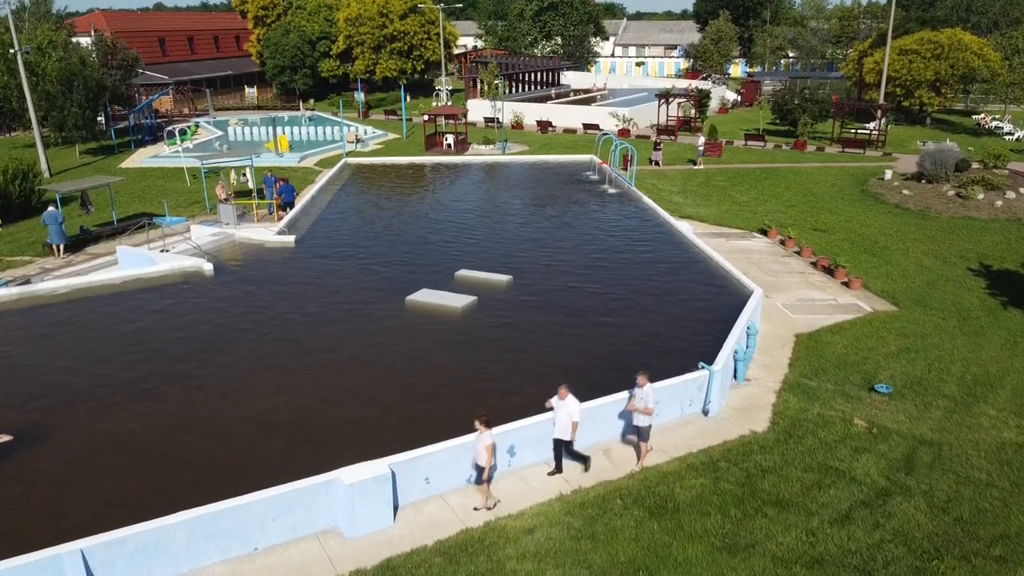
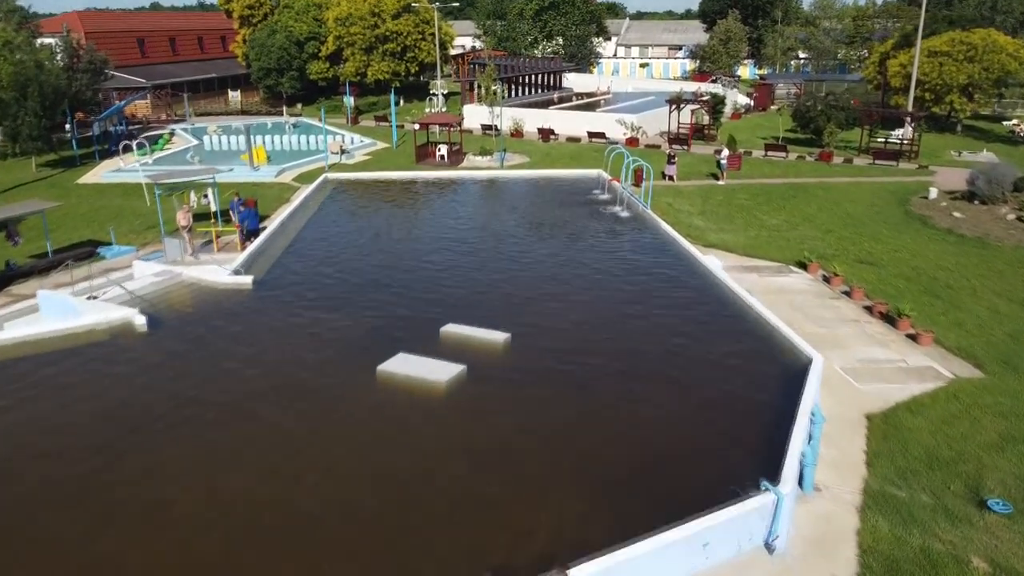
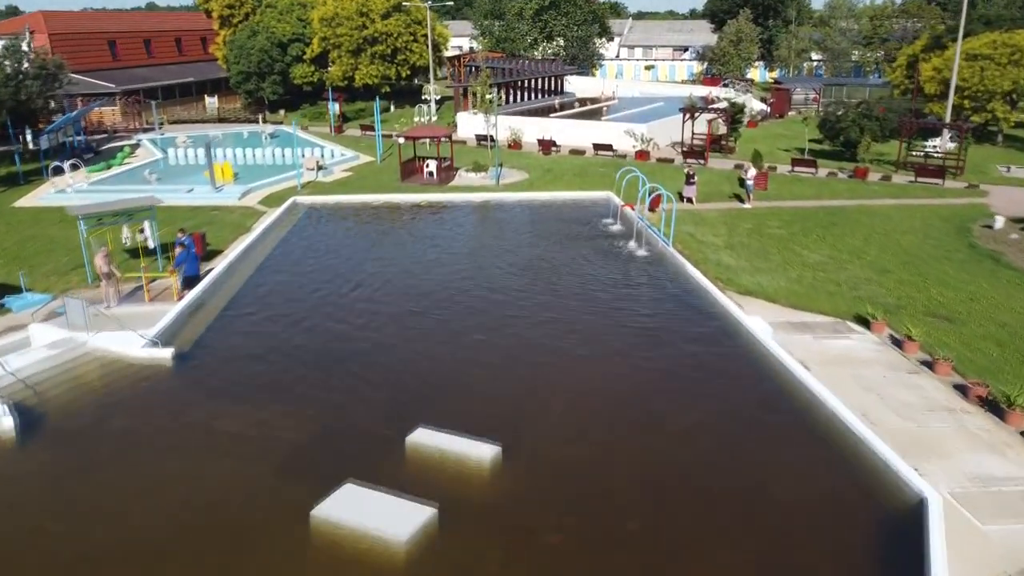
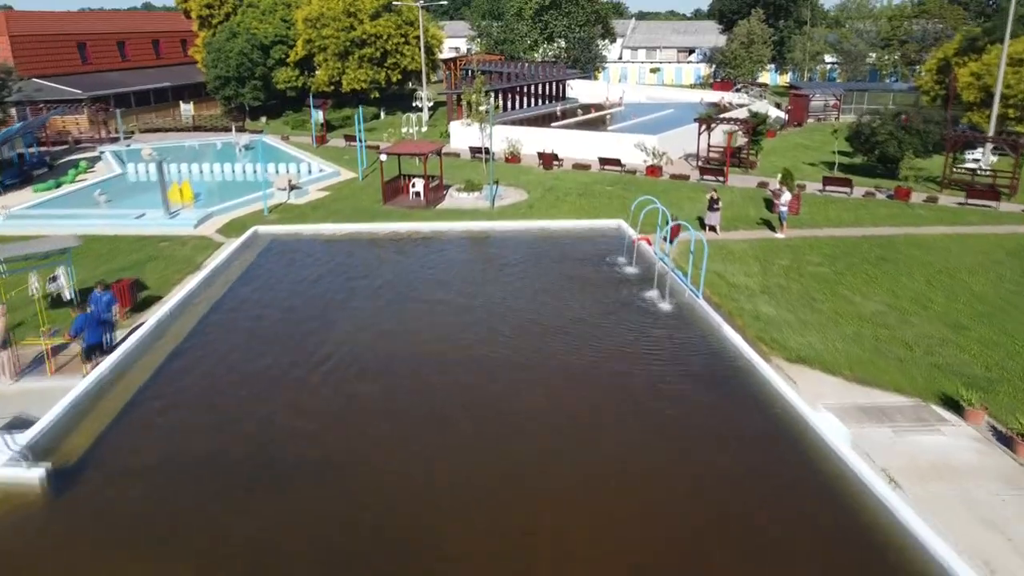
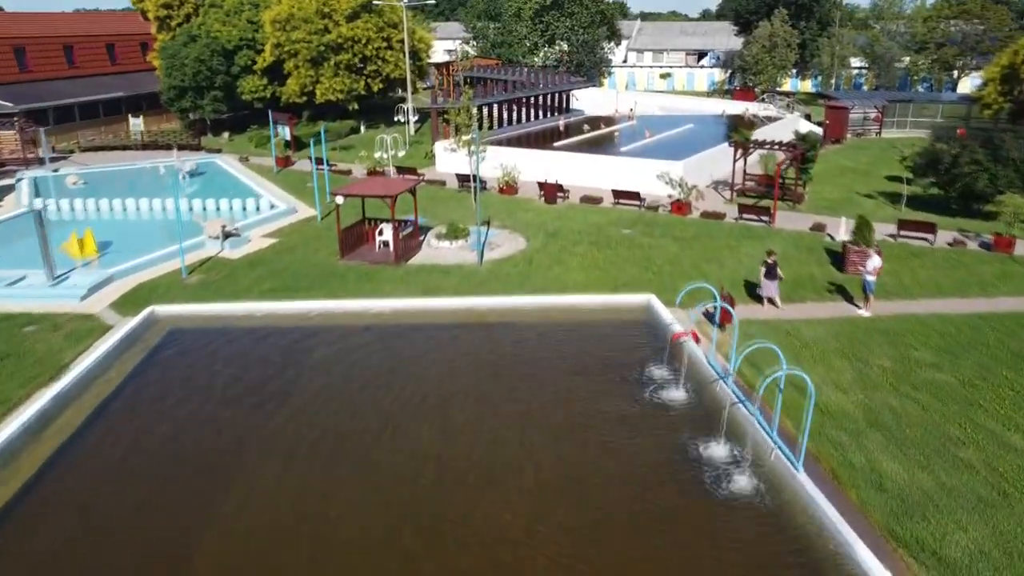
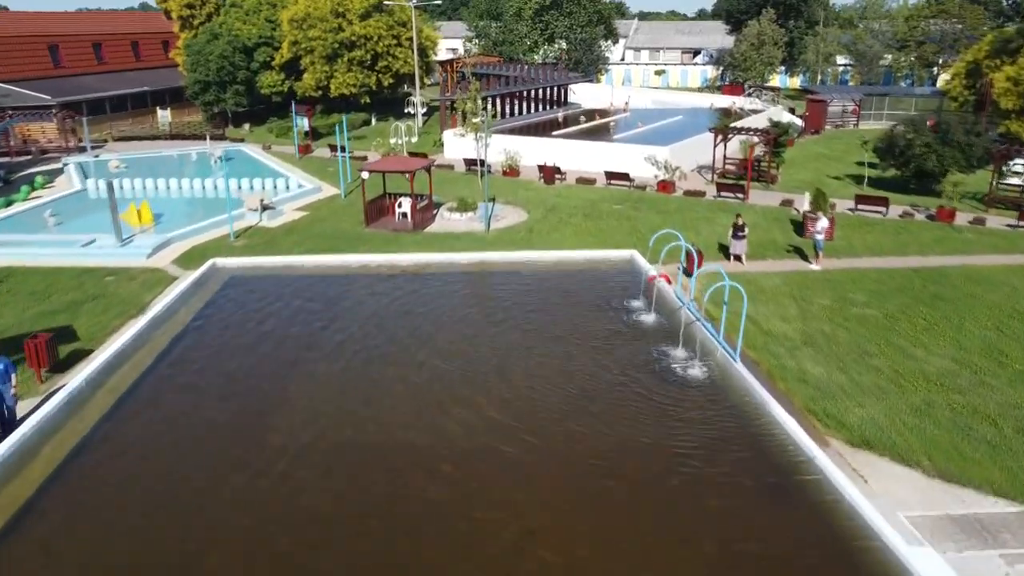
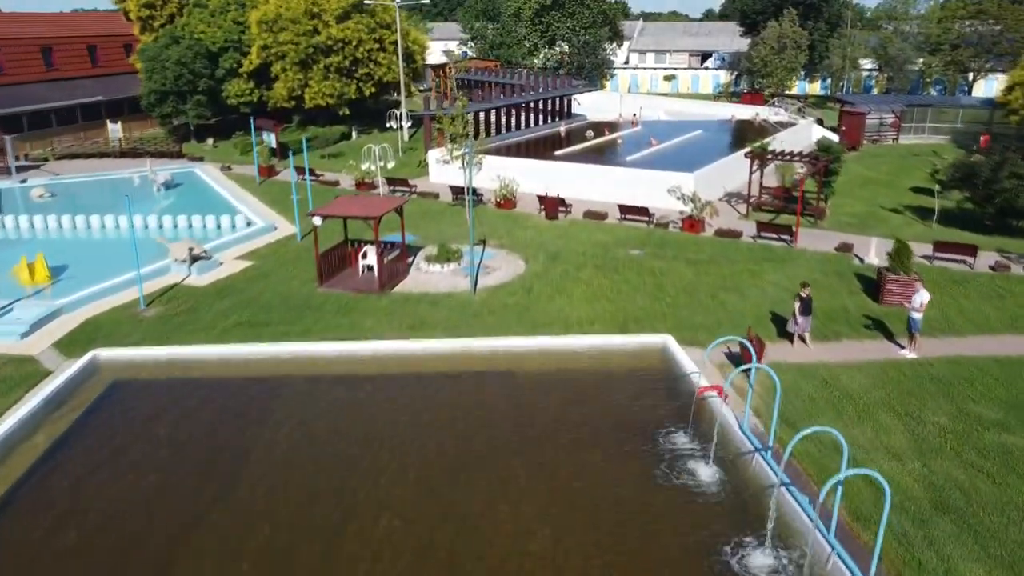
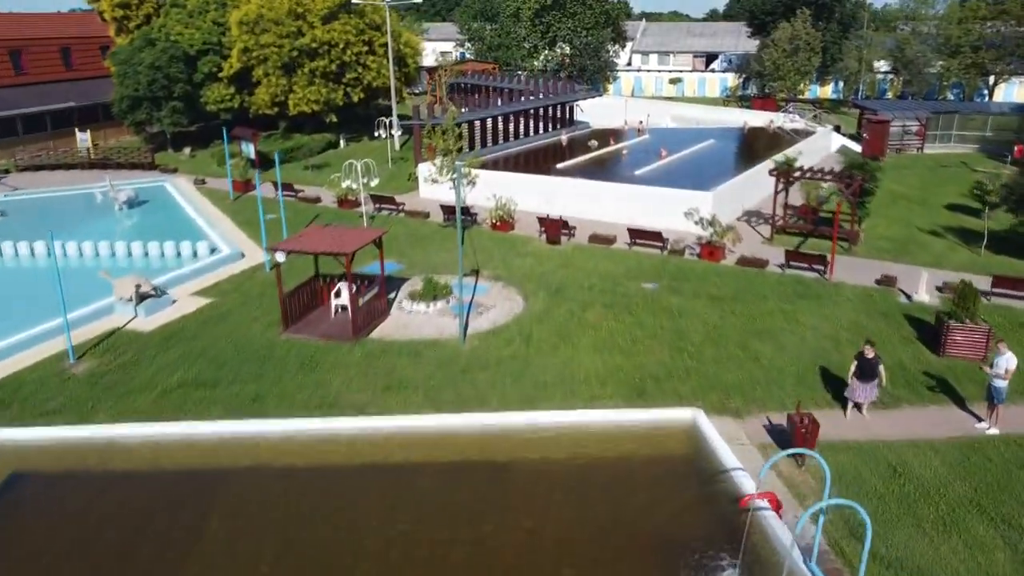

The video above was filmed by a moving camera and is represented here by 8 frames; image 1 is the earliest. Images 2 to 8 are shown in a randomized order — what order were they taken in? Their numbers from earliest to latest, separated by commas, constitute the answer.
2, 3, 4, 6, 5, 7, 8
